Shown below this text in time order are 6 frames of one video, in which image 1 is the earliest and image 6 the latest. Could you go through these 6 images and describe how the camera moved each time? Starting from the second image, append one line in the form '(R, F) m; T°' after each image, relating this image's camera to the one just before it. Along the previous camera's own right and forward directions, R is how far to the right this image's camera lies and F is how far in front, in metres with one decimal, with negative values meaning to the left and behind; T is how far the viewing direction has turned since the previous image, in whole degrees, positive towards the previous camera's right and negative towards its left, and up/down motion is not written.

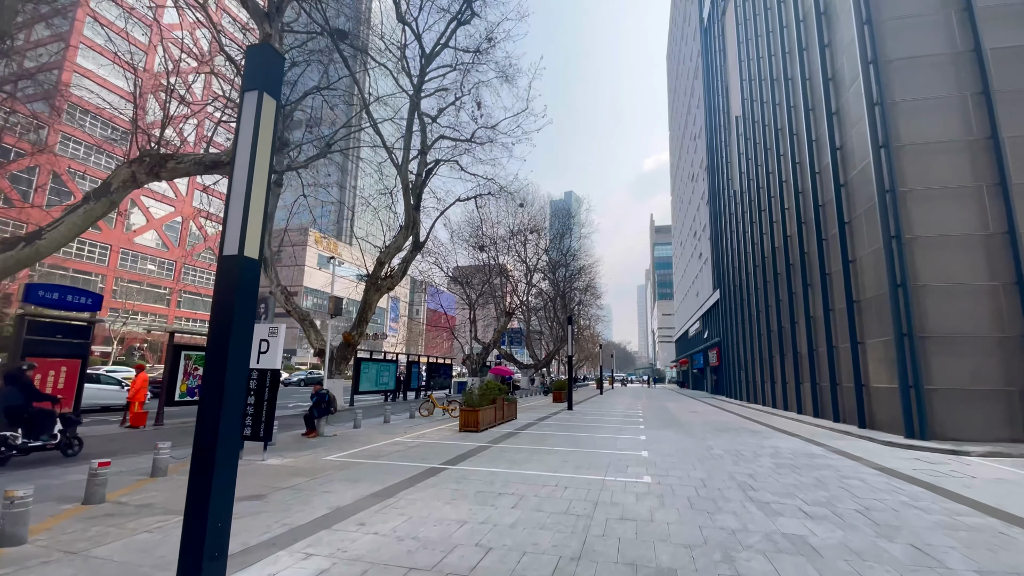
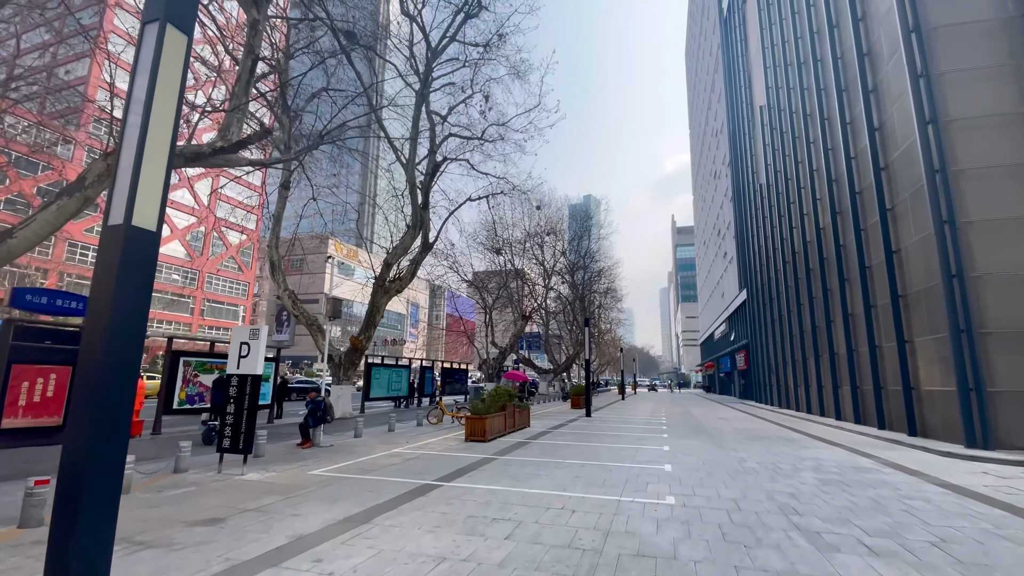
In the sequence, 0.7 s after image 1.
(+0.3, +0.9) m; -3°
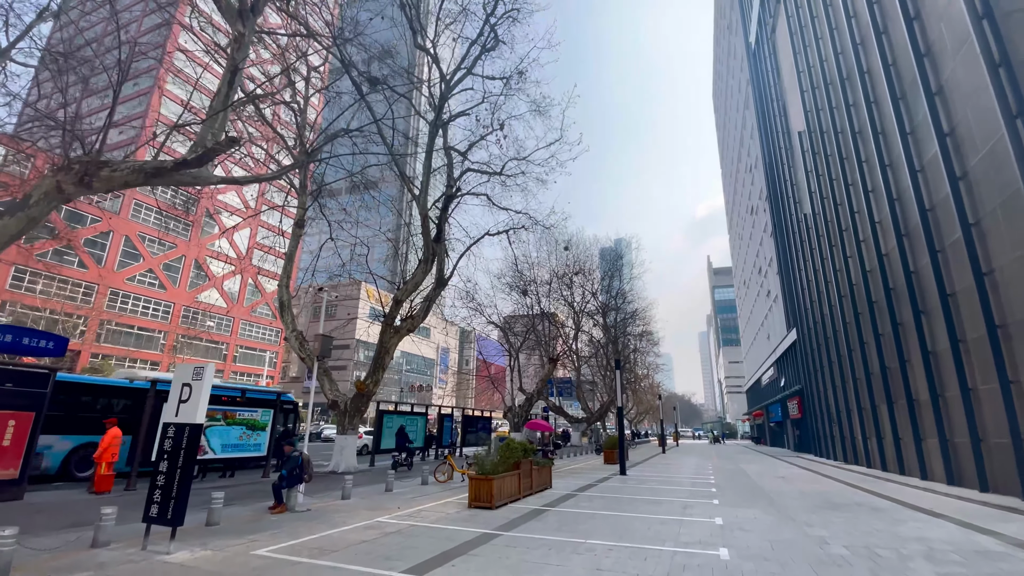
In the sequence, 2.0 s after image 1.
(+0.4, +1.6) m; -4°
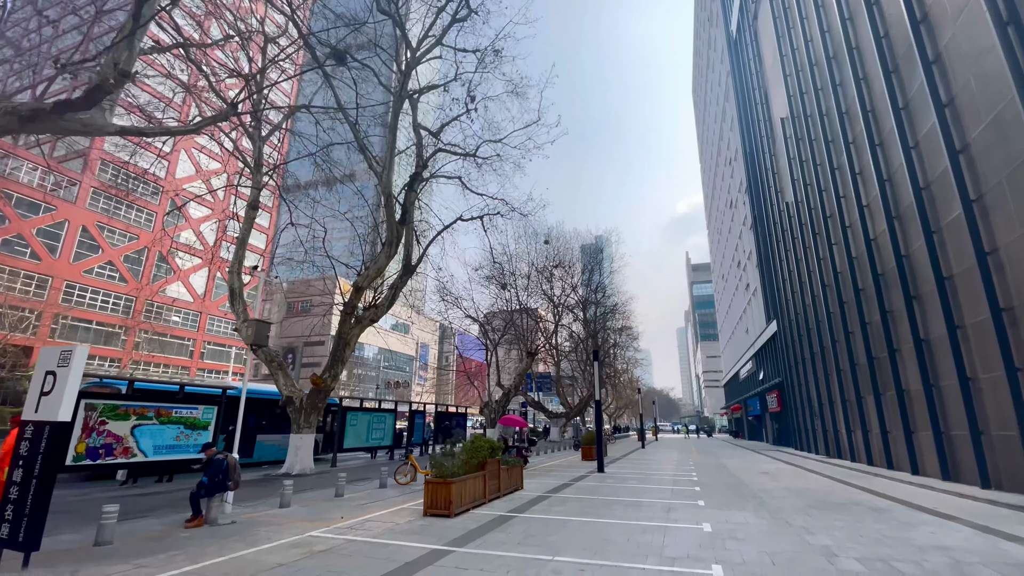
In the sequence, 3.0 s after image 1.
(+0.3, +1.1) m; +2°
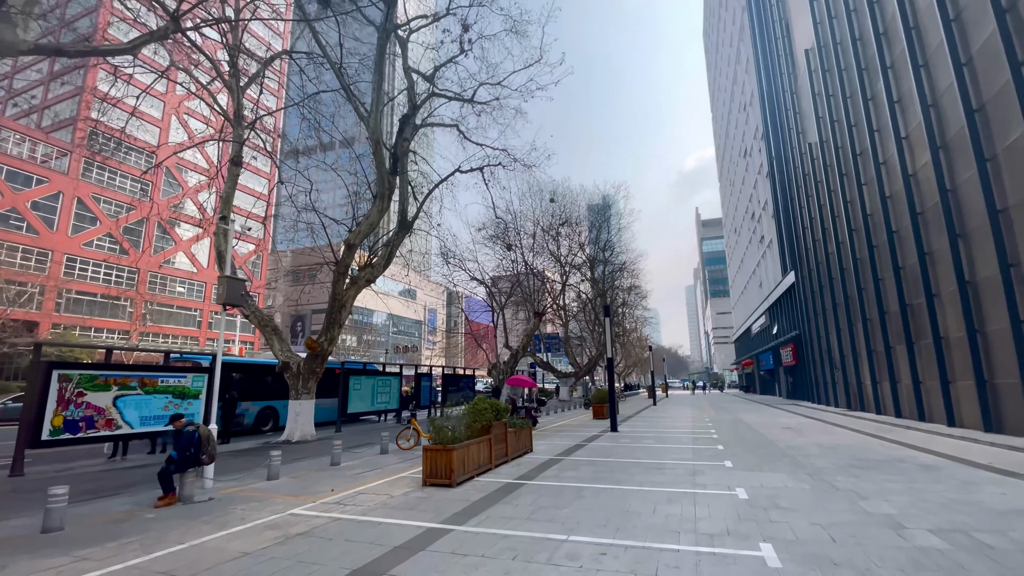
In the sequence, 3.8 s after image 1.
(+0.1, +1.0) m; -1°
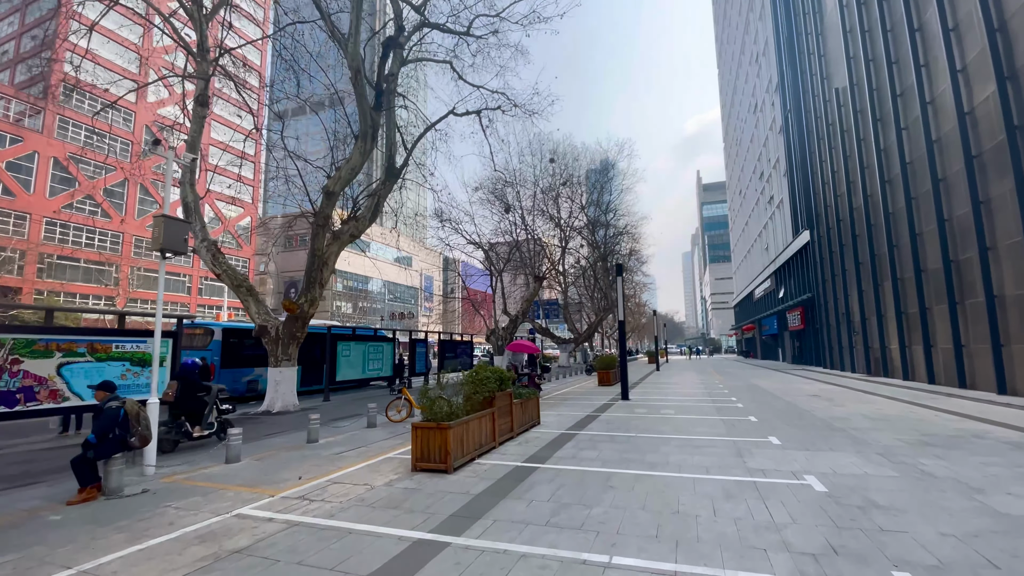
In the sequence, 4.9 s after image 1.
(-0.2, +1.5) m; 0°
